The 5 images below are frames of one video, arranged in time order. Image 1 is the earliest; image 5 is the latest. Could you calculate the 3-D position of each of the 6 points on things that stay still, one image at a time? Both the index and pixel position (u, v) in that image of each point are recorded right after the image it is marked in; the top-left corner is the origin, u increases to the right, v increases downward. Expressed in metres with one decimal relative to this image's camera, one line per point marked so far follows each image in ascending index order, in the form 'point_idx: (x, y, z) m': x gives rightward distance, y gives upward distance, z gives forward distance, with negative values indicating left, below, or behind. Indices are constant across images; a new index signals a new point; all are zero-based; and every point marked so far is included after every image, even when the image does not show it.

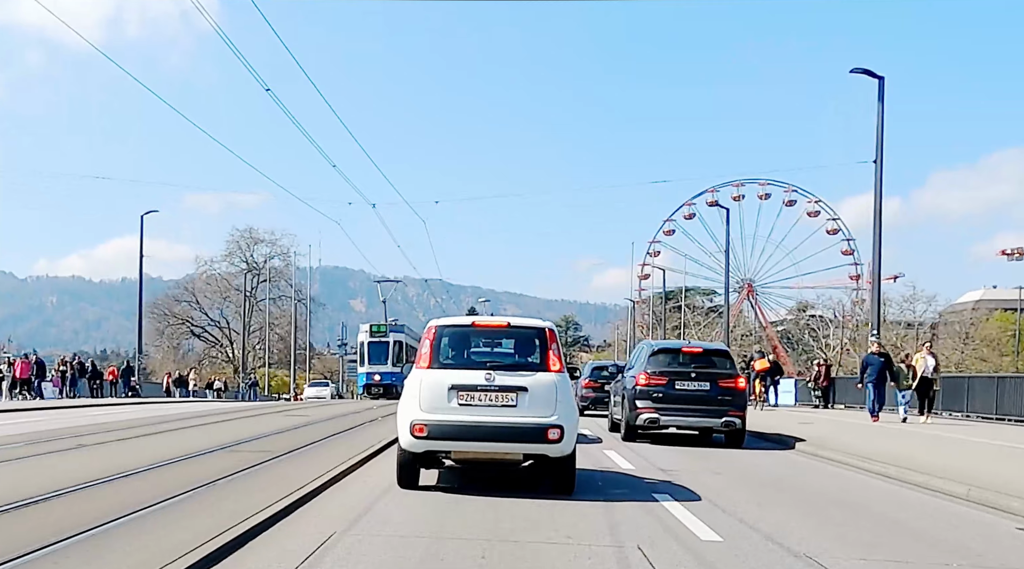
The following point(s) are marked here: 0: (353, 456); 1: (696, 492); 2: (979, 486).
0: (-2.4, -2.6, +17.7) m
1: (+2.2, -2.5, +14.2) m
2: (+5.6, -2.3, +14.3) m
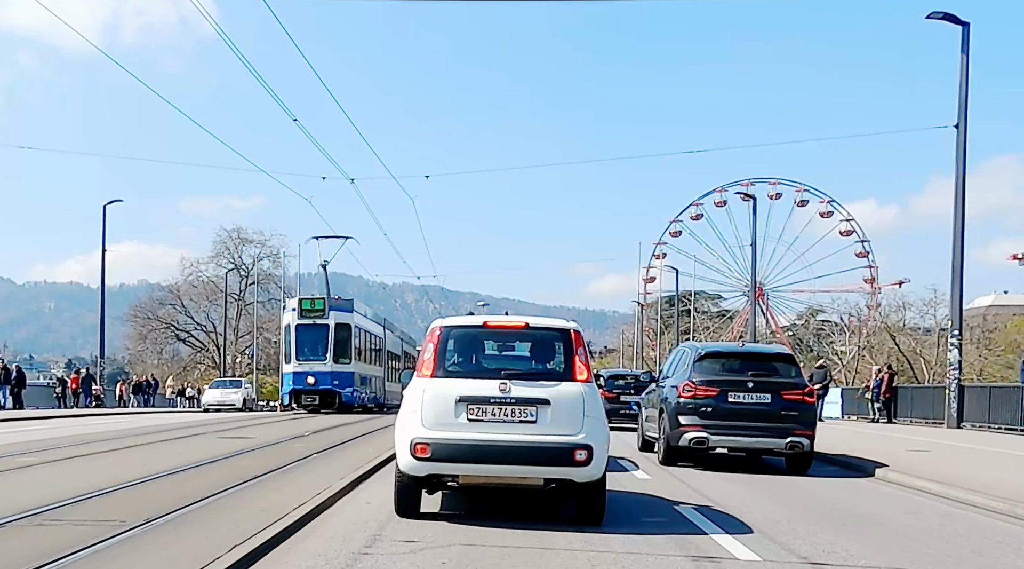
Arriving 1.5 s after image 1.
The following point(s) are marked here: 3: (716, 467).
0: (-2.2, -2.5, +15.7) m
1: (+2.4, -2.4, +12.2) m
2: (+5.8, -2.3, +12.3) m
3: (+3.2, -2.9, +18.7) m
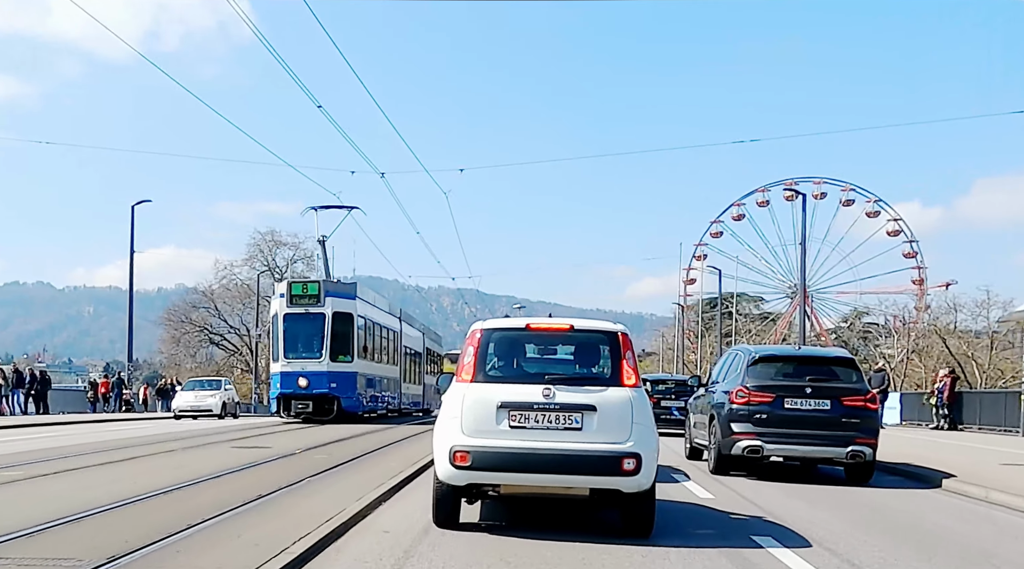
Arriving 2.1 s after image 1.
0: (-1.7, -2.5, +15.0) m
1: (+2.8, -2.4, +11.3) m
2: (+6.2, -2.3, +11.3) m
3: (+3.8, -2.9, +17.8) m
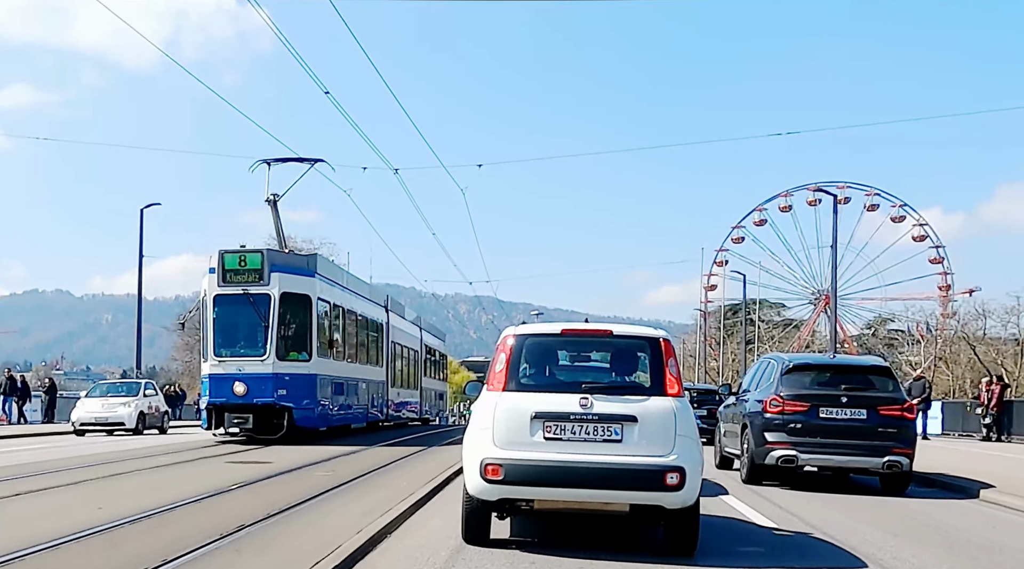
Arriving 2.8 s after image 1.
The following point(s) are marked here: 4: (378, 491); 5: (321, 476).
0: (-1.3, -2.6, +14.5) m
1: (+3.1, -2.4, +10.7) m
2: (+6.5, -2.3, +10.7) m
3: (+4.2, -2.9, +17.2) m
4: (-1.7, -2.6, +14.8) m
5: (-2.7, -2.6, +16.4) m
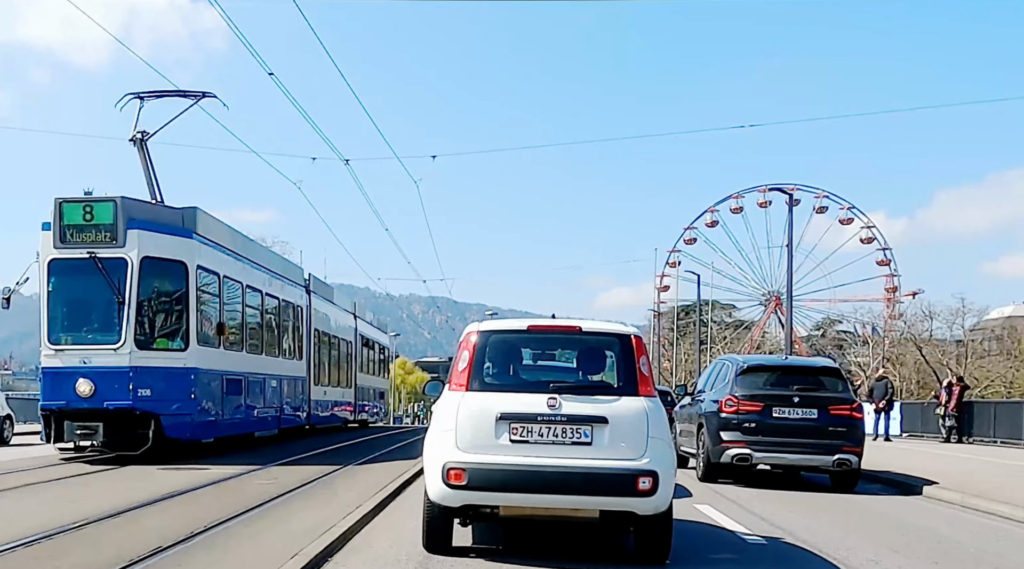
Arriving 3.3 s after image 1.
0: (-1.8, -2.6, +14.4) m
1: (+2.8, -2.5, +10.8) m
2: (+6.2, -2.3, +10.9) m
3: (+3.6, -2.9, +17.3) m
4: (-2.2, -2.6, +14.7) m
5: (-3.2, -2.6, +16.2) m
